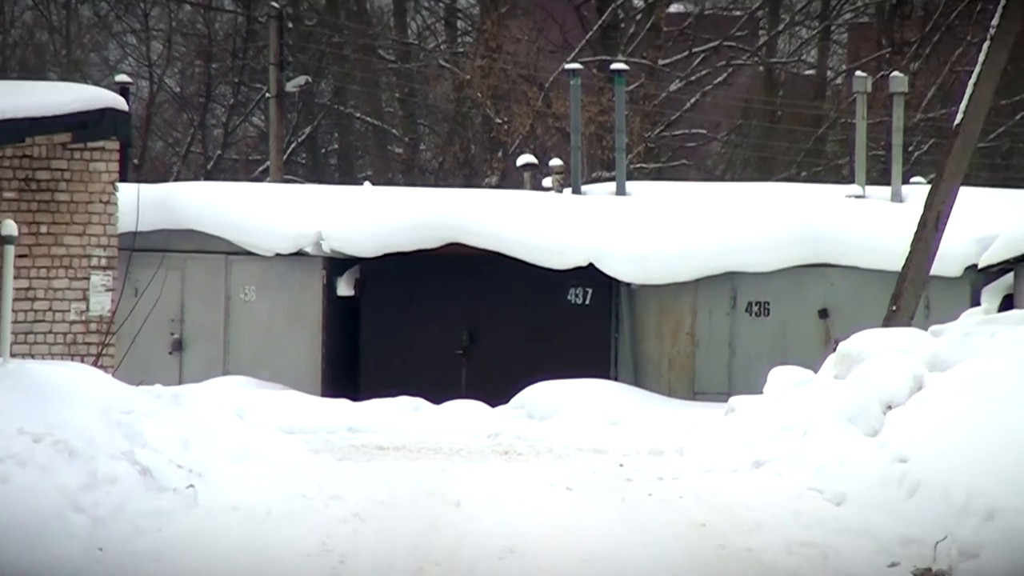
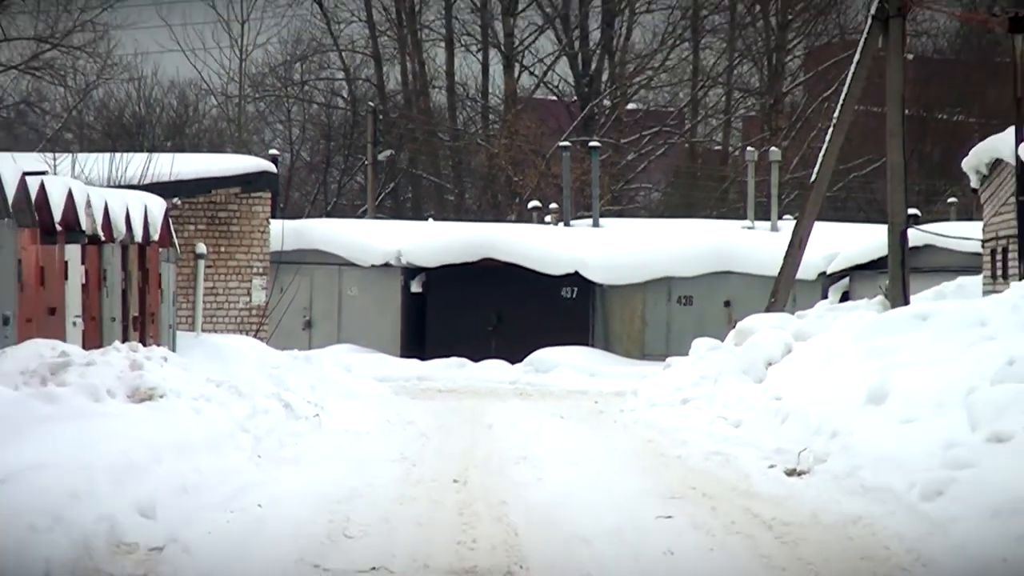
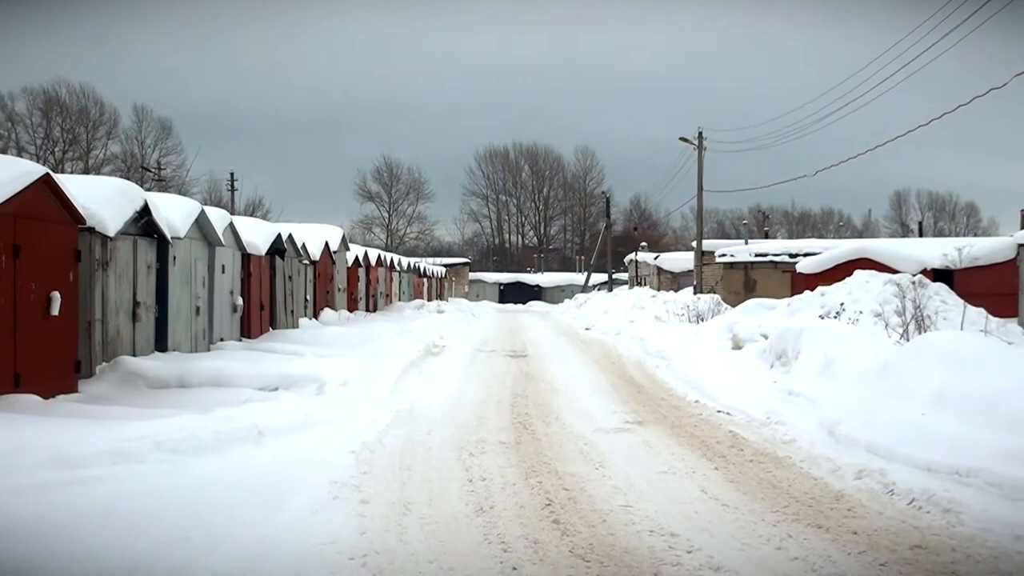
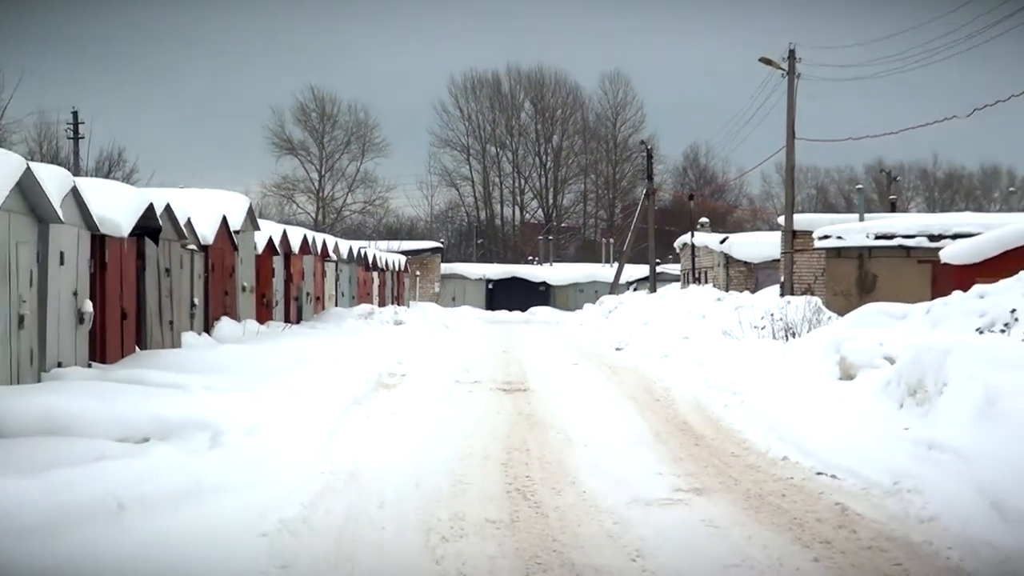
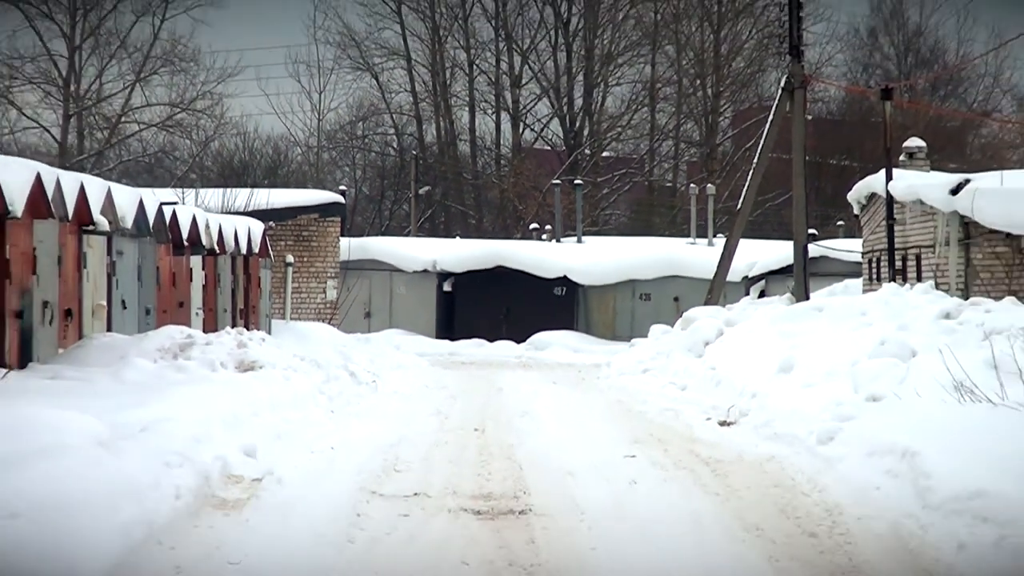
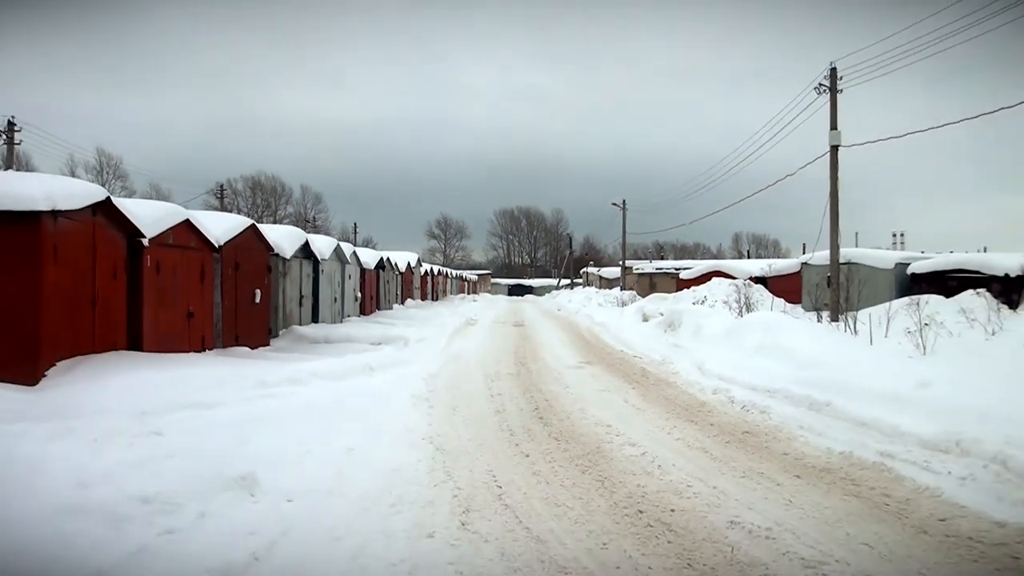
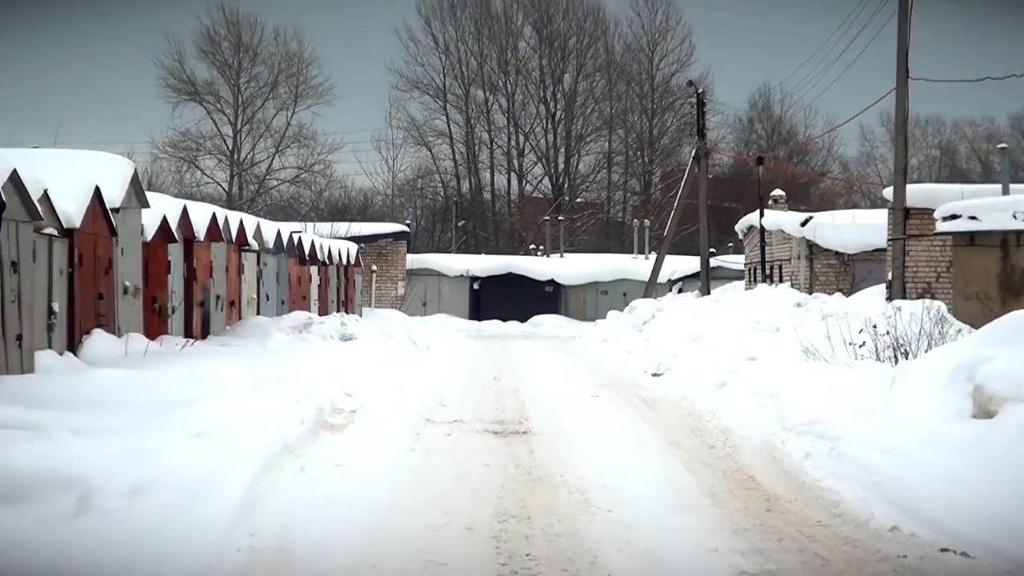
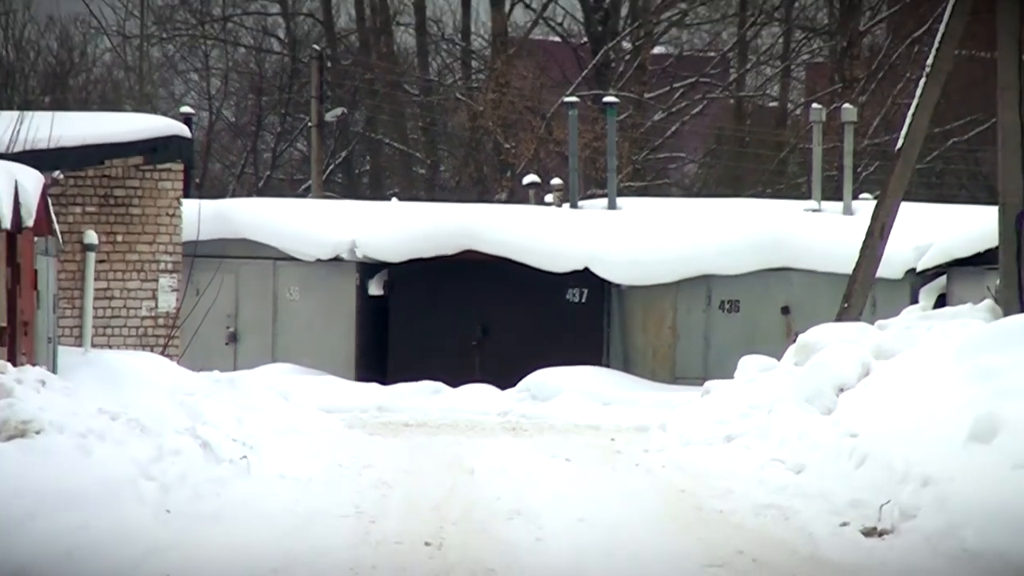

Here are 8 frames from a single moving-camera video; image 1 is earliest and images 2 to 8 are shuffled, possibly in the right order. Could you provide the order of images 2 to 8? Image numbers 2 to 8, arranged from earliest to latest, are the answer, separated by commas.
8, 2, 5, 7, 4, 3, 6
